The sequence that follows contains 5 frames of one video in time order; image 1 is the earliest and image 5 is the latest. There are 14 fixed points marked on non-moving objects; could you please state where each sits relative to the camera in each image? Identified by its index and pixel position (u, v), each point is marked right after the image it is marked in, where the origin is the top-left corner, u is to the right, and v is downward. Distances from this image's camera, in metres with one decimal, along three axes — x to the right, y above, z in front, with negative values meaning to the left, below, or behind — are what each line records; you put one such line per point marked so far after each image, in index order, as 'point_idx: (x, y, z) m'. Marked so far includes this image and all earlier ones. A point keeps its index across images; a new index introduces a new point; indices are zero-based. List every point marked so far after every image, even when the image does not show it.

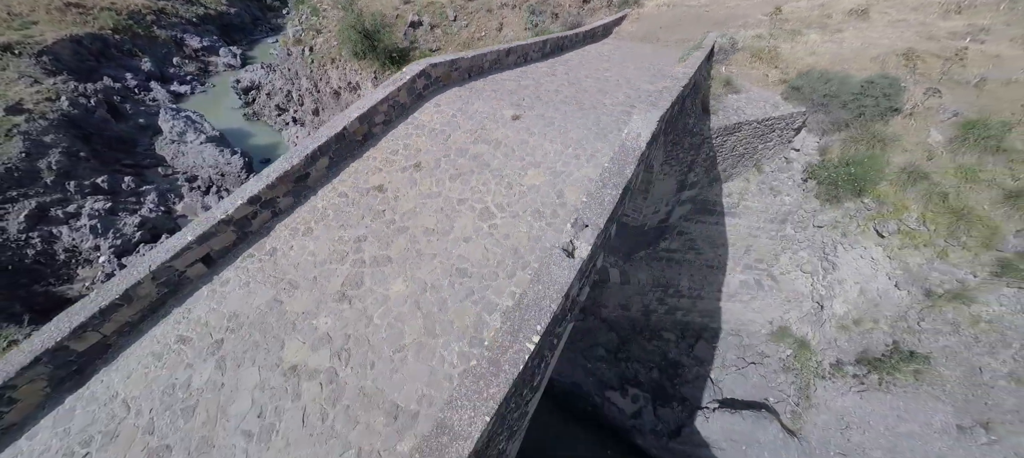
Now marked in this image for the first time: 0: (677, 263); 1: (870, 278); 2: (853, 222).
0: (+3.9, -0.8, +9.4) m
1: (+7.2, -0.9, +8.2) m
2: (+6.8, +0.2, +8.3) m
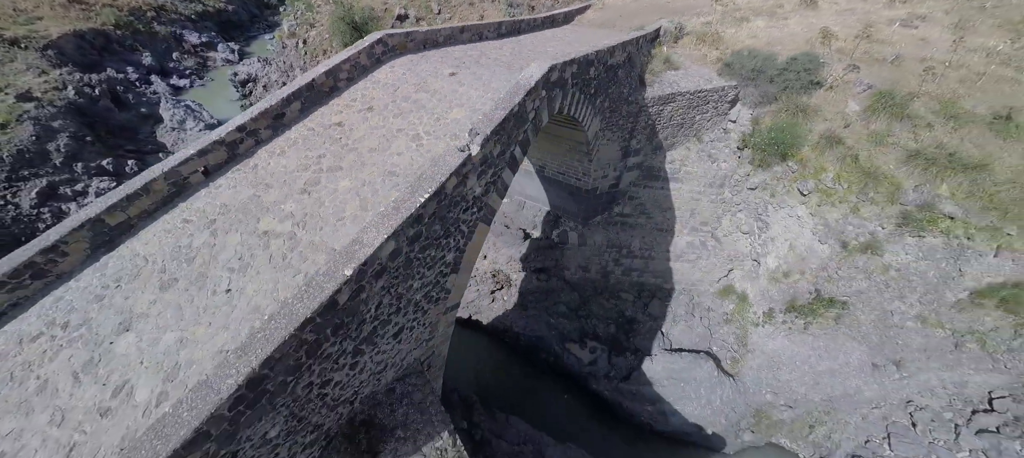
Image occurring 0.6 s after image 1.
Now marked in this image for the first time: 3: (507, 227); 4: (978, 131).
0: (+3.1, +0.1, +10.4) m
1: (+6.4, 0.0, +9.2) m
2: (+6.0, +1.1, +9.3) m
3: (-0.1, +0.1, +11.5) m
4: (+9.4, +2.0, +8.3) m
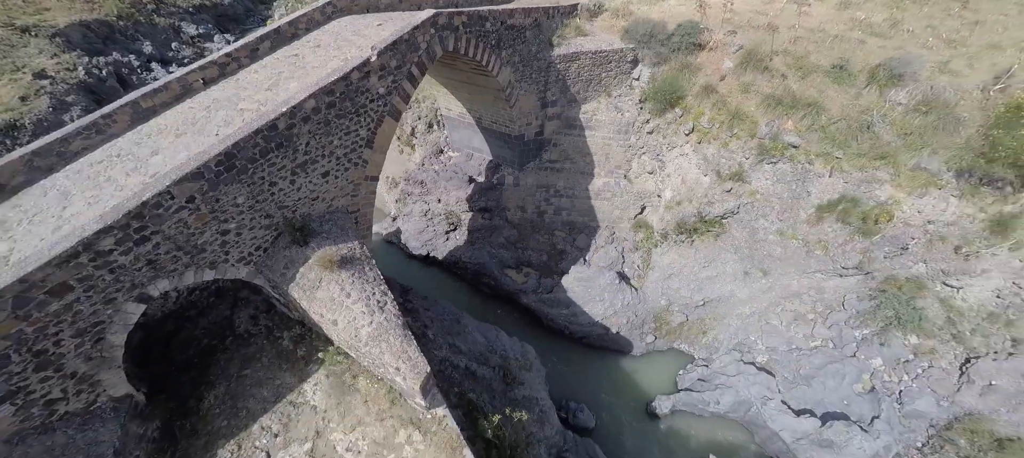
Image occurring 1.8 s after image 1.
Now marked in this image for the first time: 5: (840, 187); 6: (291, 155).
0: (+1.4, +1.8, +12.5) m
1: (+4.8, +1.7, +11.3) m
2: (+4.4, +2.9, +11.4) m
3: (-1.8, +1.8, +13.6) m
4: (+7.7, +3.8, +10.4) m
5: (+8.0, +1.1, +10.1) m
6: (-2.8, +1.0, +5.4) m
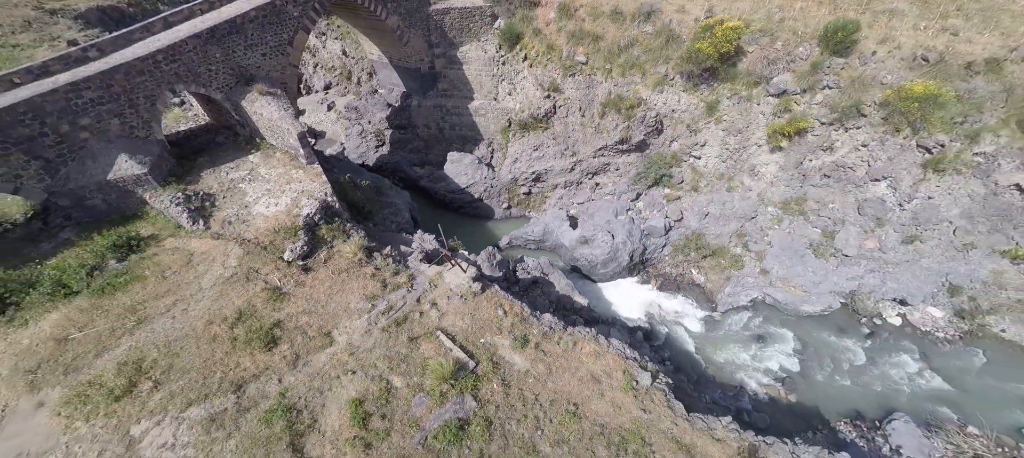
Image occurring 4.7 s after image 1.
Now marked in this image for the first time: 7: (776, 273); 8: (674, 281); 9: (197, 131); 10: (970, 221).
0: (-2.8, +5.9, +18.0) m
1: (+0.5, +5.9, +16.7) m
2: (+0.1, +7.0, +16.8) m
3: (-6.0, +5.8, +19.1) m
4: (+3.4, +8.0, +15.8) m
5: (+3.7, +5.3, +15.5) m
6: (-7.2, +5.1, +10.9) m
7: (+8.7, -1.4, +13.6) m
8: (+5.7, -1.9, +14.6) m
9: (-8.9, +2.7, +11.5) m
10: (+14.1, +0.2, +12.5) m
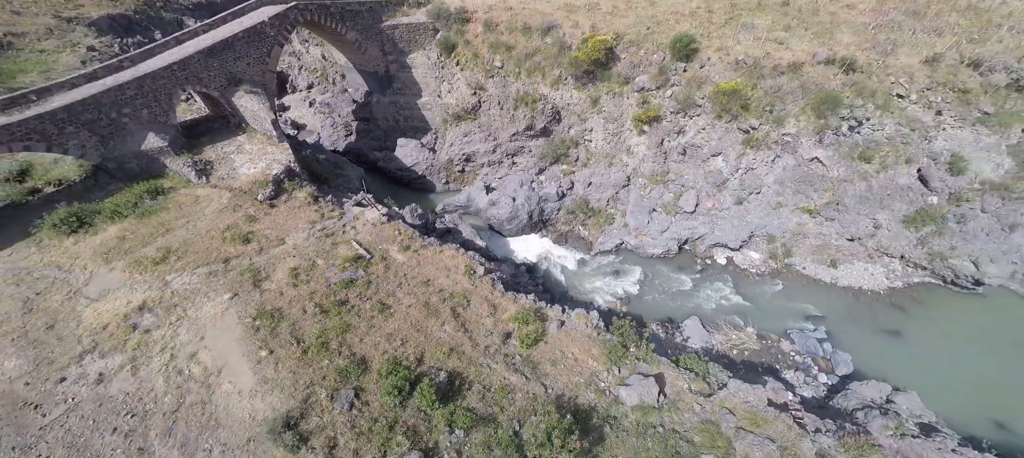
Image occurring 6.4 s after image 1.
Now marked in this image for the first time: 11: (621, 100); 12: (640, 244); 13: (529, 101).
0: (-6.1, +7.5, +22.5) m
1: (-2.8, +7.5, +21.2) m
2: (-3.2, +8.6, +21.3) m
3: (-9.3, +7.4, +23.7) m
4: (+0.1, +9.6, +20.2) m
5: (+0.4, +6.9, +19.9) m
6: (-10.6, +6.6, +15.5) m
7: (+5.4, +0.2, +18.0) m
8: (+2.4, -0.3, +19.0) m
9: (-12.2, +4.3, +16.1) m
10: (+10.8, +1.8, +16.8) m
11: (+5.0, +5.9, +18.9) m
12: (+5.6, -0.7, +17.7) m
13: (+0.9, +6.1, +19.7) m
